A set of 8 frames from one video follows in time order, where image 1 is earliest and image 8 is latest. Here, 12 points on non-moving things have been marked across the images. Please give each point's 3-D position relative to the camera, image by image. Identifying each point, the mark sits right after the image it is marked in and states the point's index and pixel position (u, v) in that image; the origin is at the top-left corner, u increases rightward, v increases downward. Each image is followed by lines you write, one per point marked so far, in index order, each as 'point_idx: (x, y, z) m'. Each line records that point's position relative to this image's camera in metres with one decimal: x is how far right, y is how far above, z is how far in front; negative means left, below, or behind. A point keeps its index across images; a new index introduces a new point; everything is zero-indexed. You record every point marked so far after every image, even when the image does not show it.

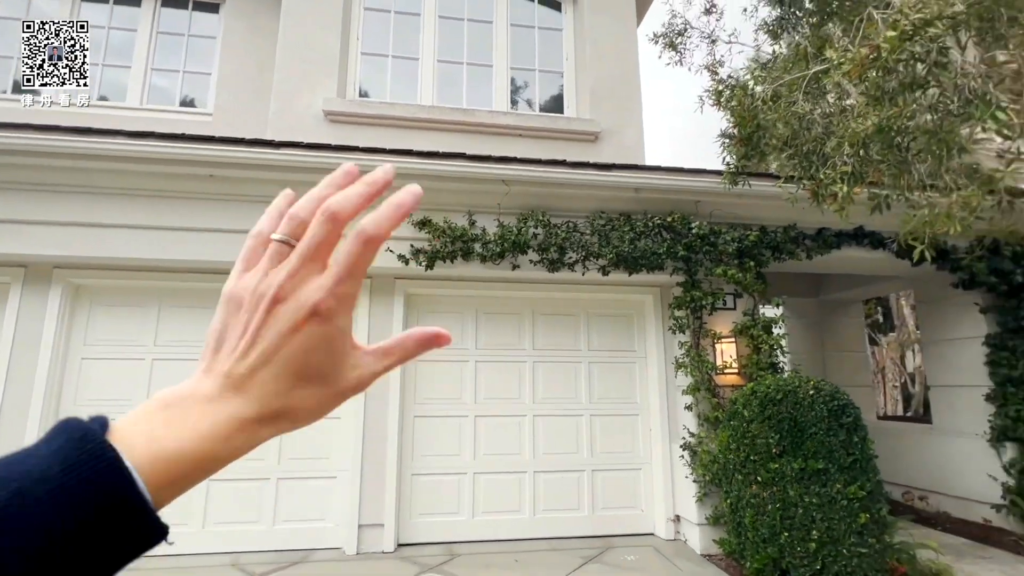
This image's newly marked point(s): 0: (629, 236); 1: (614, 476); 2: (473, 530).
0: (+1.0, +0.5, +4.5) m
1: (+1.0, -1.8, +4.8) m
2: (-0.4, -2.1, +4.5) m
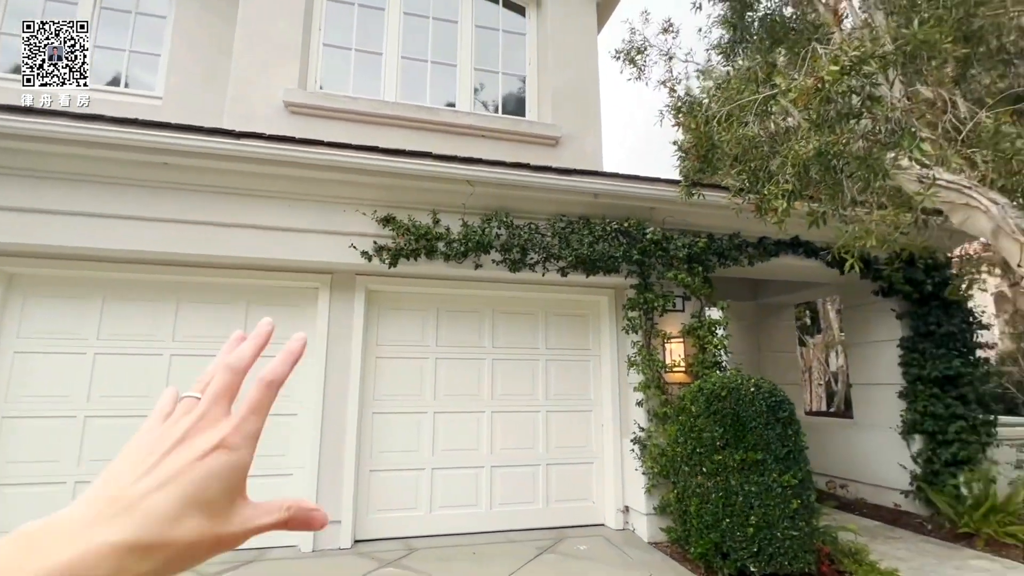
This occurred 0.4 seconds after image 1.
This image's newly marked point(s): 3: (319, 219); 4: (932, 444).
0: (+0.7, +0.4, +4.7) m
1: (+0.5, -1.8, +5.0) m
2: (-0.7, -2.1, +4.6) m
3: (-1.6, +0.6, +4.4) m
4: (+4.2, -1.6, +5.2) m
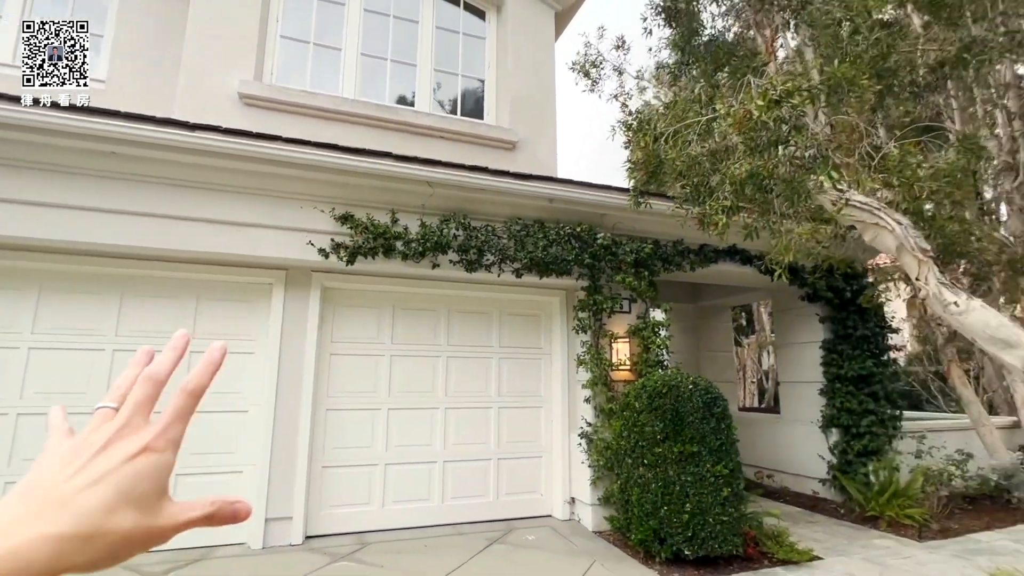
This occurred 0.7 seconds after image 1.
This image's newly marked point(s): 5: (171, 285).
0: (+0.3, +0.4, +4.9) m
1: (+0.1, -1.8, +5.2) m
2: (-1.2, -2.1, +4.7) m
3: (-2.0, +0.6, +4.4) m
4: (+3.7, -1.6, +5.7) m
5: (-2.9, 0.0, +4.4) m
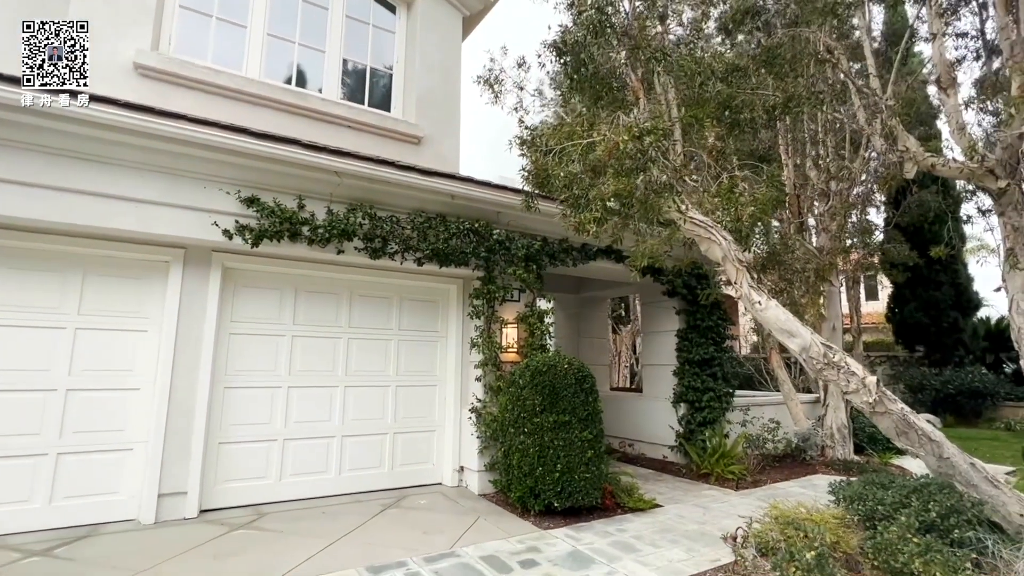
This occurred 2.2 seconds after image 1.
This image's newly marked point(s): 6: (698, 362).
0: (-0.7, +0.5, +5.3) m
1: (-1.1, -1.6, +5.7) m
2: (-2.2, -1.9, +4.9) m
3: (-2.8, +0.8, +4.4) m
4: (+2.4, -1.6, +6.9) m
5: (-3.7, +0.2, +4.2) m
6: (+2.5, -1.0, +7.0) m
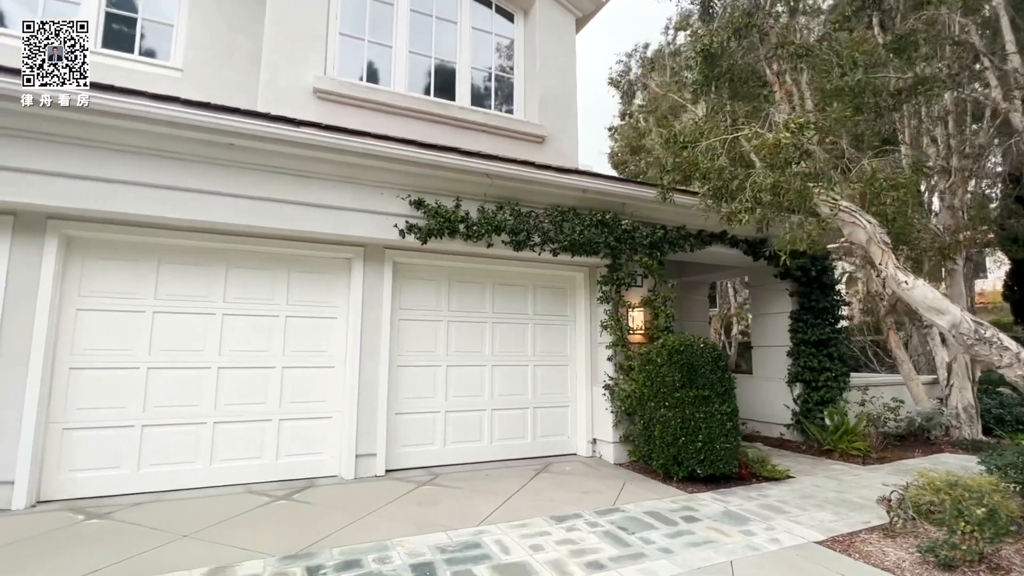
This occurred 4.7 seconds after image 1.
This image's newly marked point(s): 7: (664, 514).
0: (+0.7, +0.7, +5.8) m
1: (+0.5, -1.5, +6.2) m
2: (-0.7, -1.8, +5.6) m
3: (-1.5, +0.9, +5.1) m
4: (+4.0, -1.4, +7.0) m
5: (-2.4, +0.3, +5.1) m
6: (+4.2, -0.8, +7.1) m
7: (+1.3, -1.9, +4.3) m
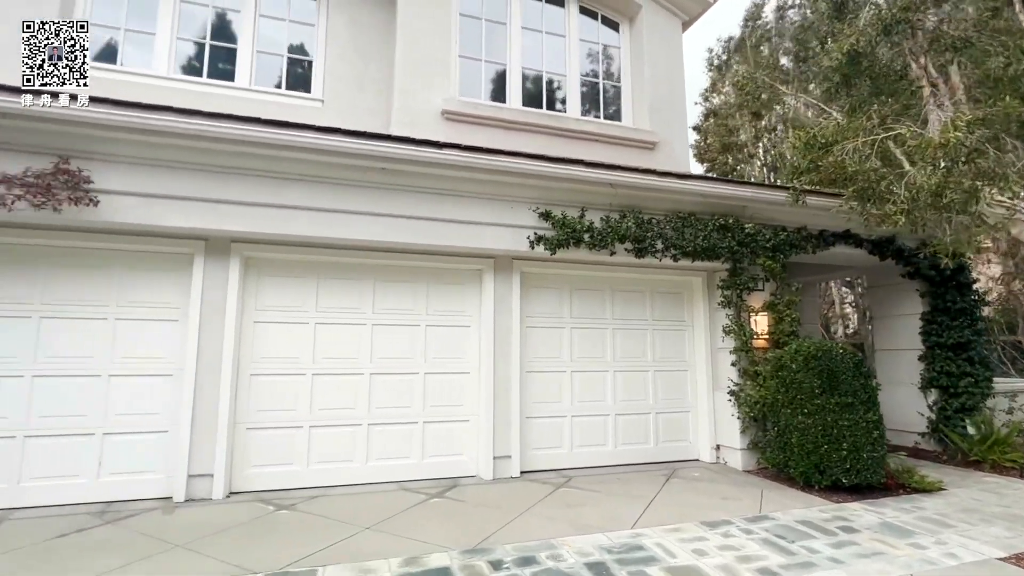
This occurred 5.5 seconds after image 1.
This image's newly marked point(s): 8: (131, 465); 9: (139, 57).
0: (+2.1, +0.6, +5.8) m
1: (+1.9, -1.6, +6.2) m
2: (+0.7, -1.9, +5.8) m
3: (-0.2, +0.8, +5.4) m
4: (+5.6, -1.4, +6.6) m
5: (-1.1, +0.2, +5.5) m
6: (+5.7, -0.8, +6.7) m
7: (+2.5, -1.9, +4.2) m
8: (-3.3, -1.6, +4.5) m
9: (-4.2, +2.6, +5.8) m
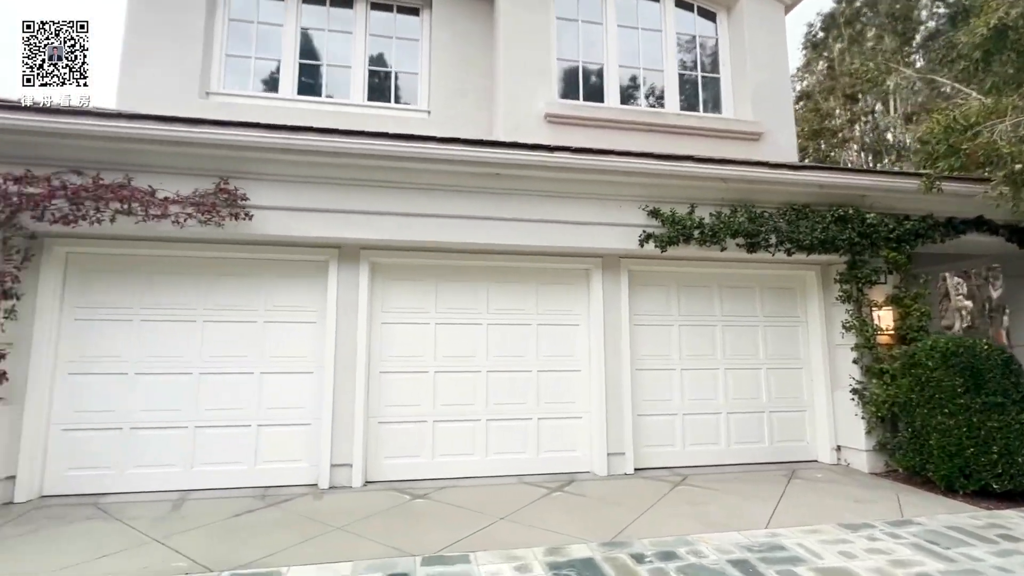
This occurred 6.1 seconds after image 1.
0: (+3.3, +0.7, +5.6) m
1: (+3.2, -1.5, +6.0) m
2: (+1.9, -1.9, +5.7) m
3: (+0.9, +0.8, +5.4) m
4: (+6.9, -1.2, +6.0) m
5: (+0.1, +0.2, +5.6) m
6: (+7.0, -0.6, +6.0) m
7: (+3.5, -1.8, +4.0) m
8: (-2.2, -1.6, +5.0) m
9: (-3.0, +2.5, +6.4) m
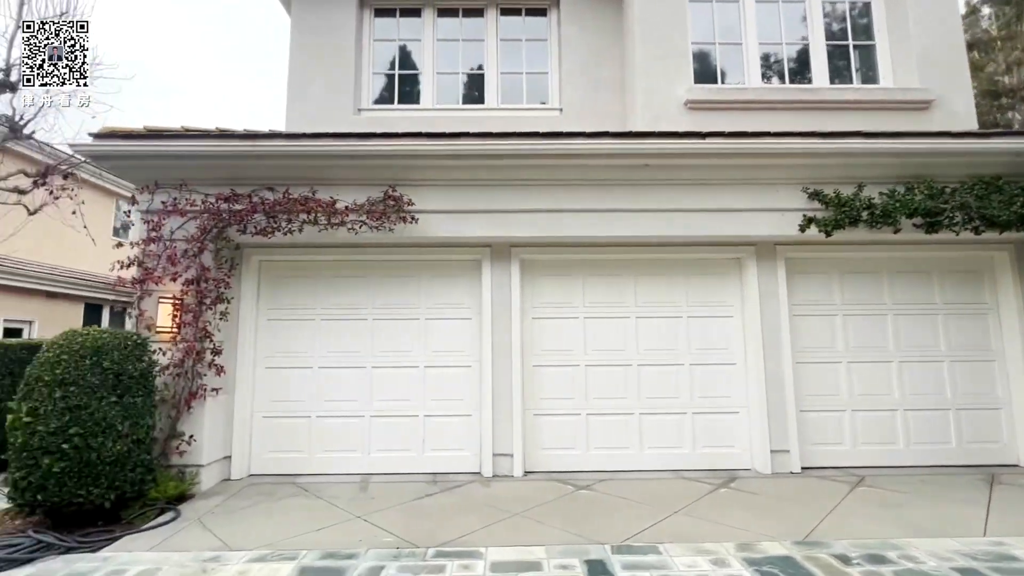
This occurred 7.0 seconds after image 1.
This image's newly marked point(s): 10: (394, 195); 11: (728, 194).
0: (+4.8, +0.9, +4.9) m
1: (+4.9, -1.3, +5.4) m
2: (+3.5, -1.8, +5.3) m
3: (+2.5, +0.9, +5.2) m
4: (+8.4, -1.0, +4.7) m
5: (+1.7, +0.2, +5.5) m
6: (+8.5, -0.3, +4.7) m
7: (+4.8, -1.7, +3.3) m
8: (-0.6, -1.6, +5.3) m
9: (-1.3, +2.5, +6.8) m
10: (-1.1, +0.9, +5.0) m
11: (+2.1, +1.0, +5.2) m
